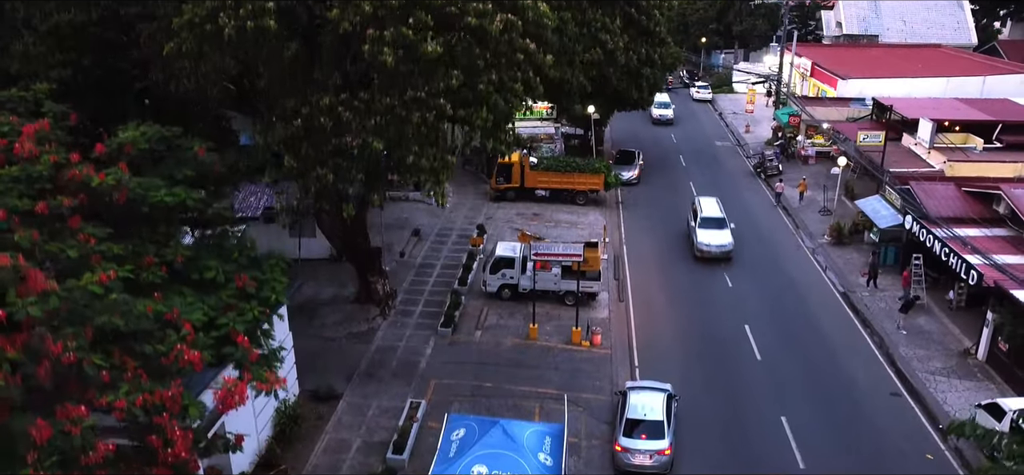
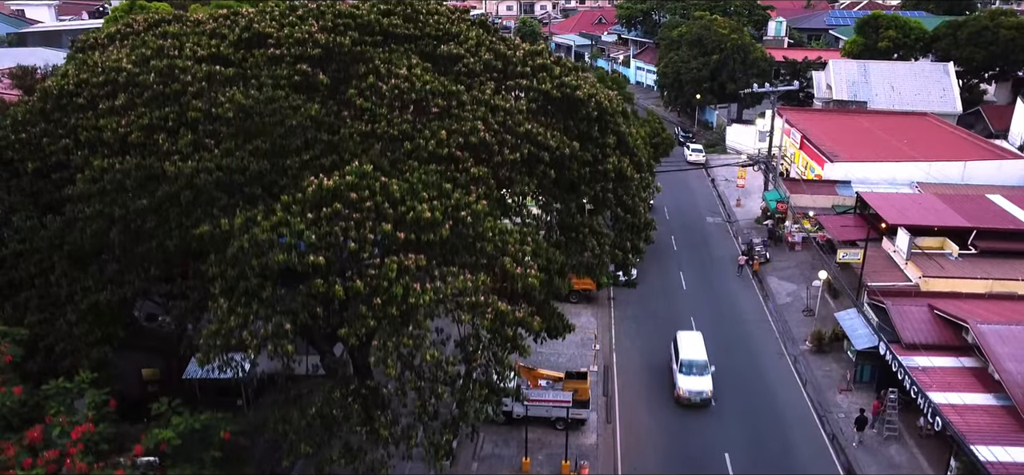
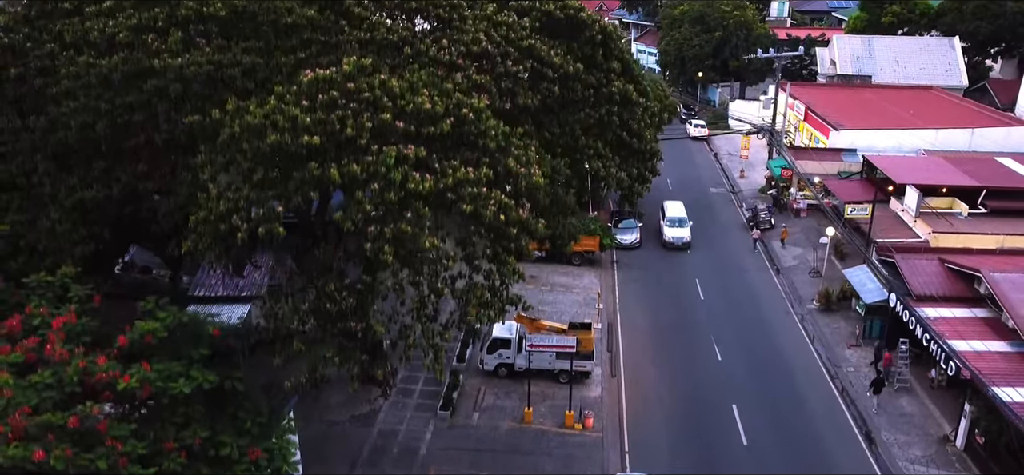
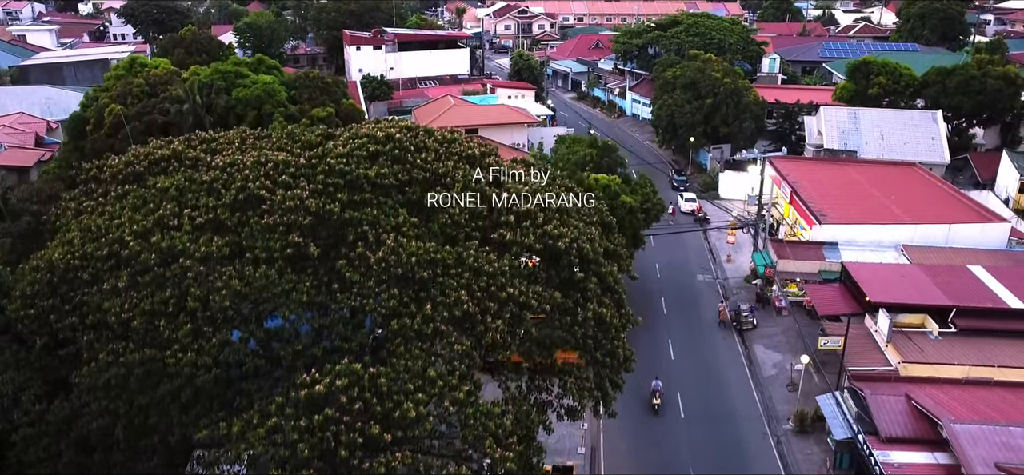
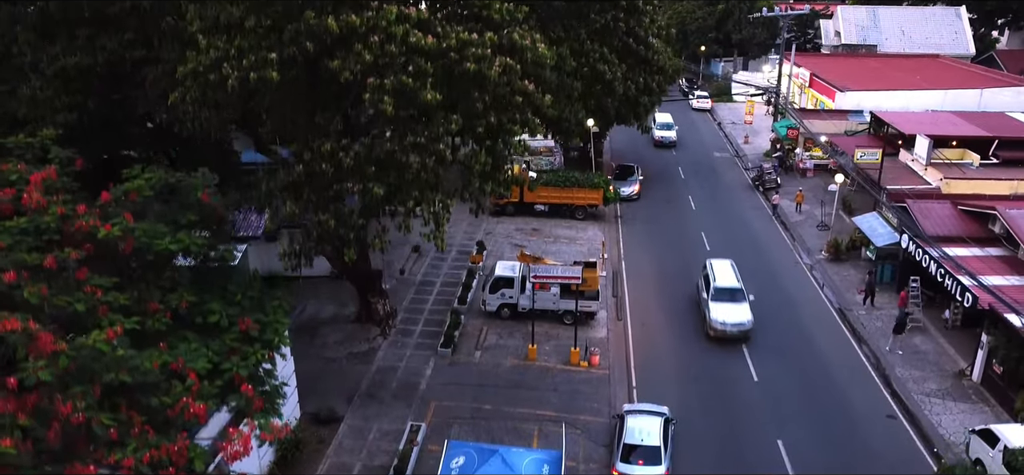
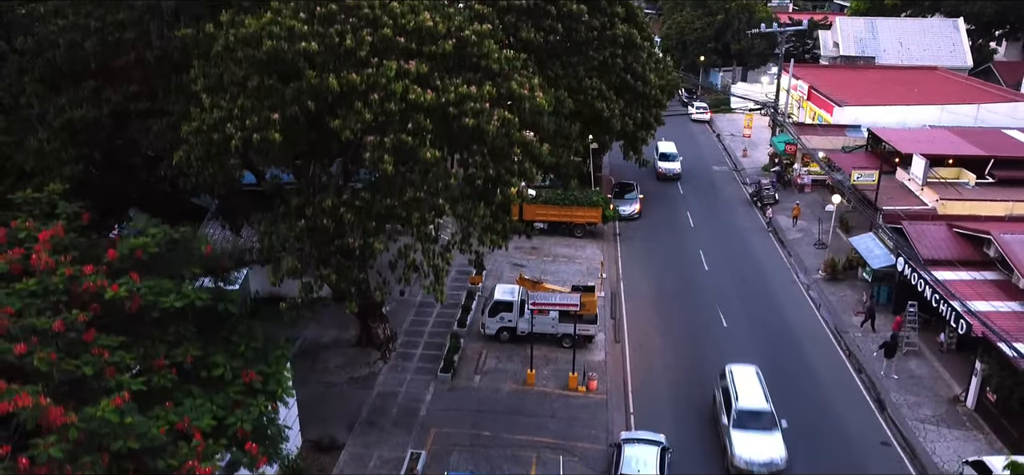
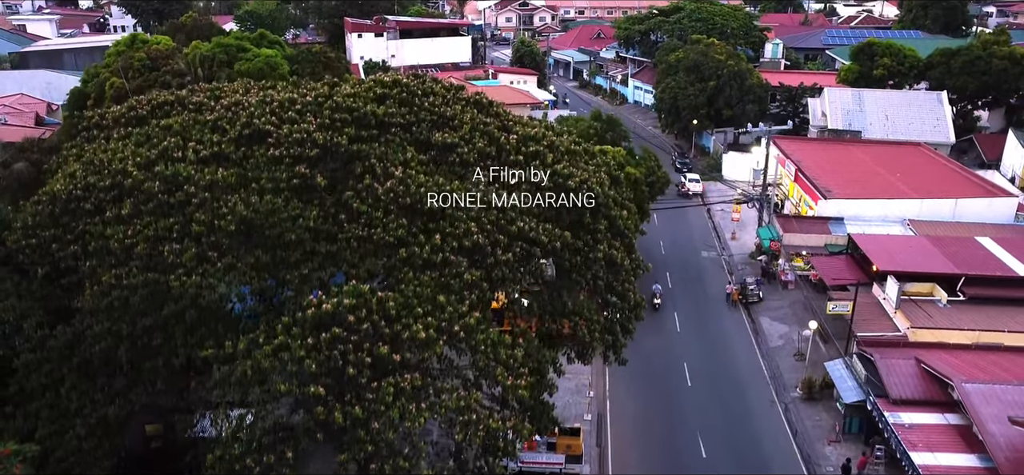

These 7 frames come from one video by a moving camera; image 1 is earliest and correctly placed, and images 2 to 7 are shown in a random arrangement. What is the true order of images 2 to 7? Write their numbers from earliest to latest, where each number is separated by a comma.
5, 6, 3, 2, 7, 4
